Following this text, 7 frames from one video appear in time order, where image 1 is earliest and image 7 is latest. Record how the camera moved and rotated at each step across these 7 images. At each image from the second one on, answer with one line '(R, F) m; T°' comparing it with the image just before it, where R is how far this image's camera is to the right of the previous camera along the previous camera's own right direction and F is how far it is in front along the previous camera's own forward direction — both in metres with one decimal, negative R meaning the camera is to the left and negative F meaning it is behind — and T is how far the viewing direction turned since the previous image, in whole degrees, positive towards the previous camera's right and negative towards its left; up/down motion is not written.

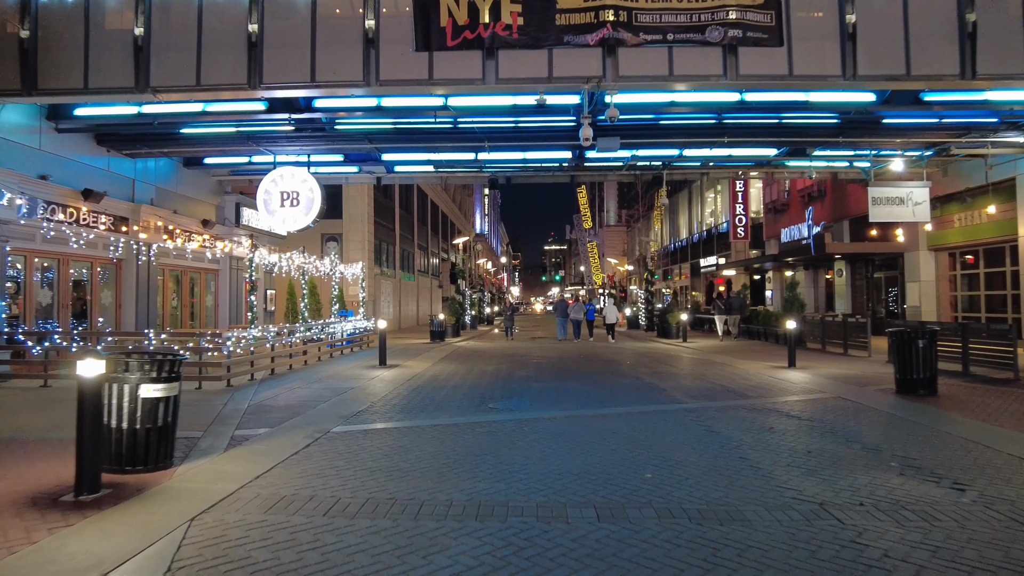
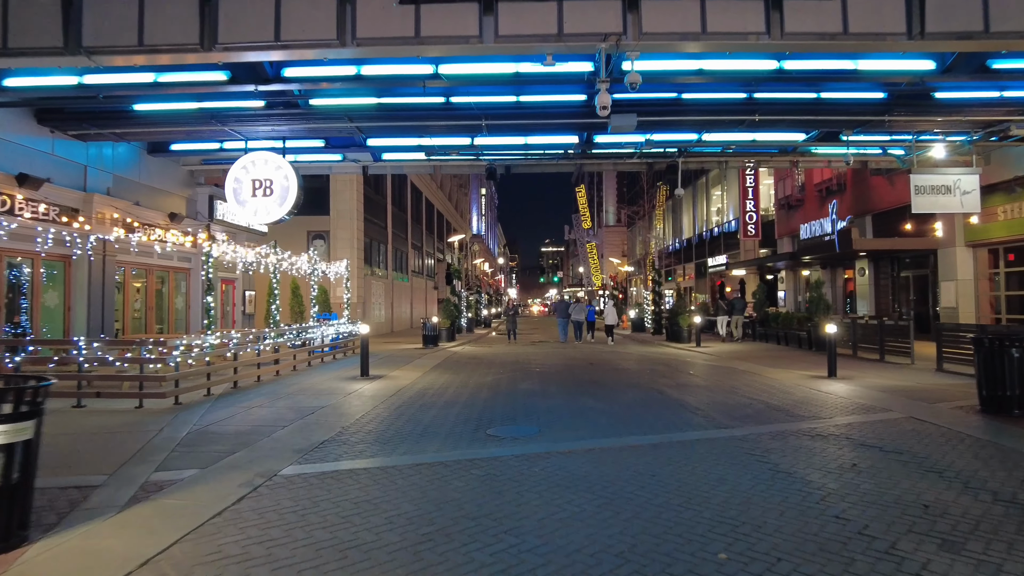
(-0.1, +1.6) m; 0°
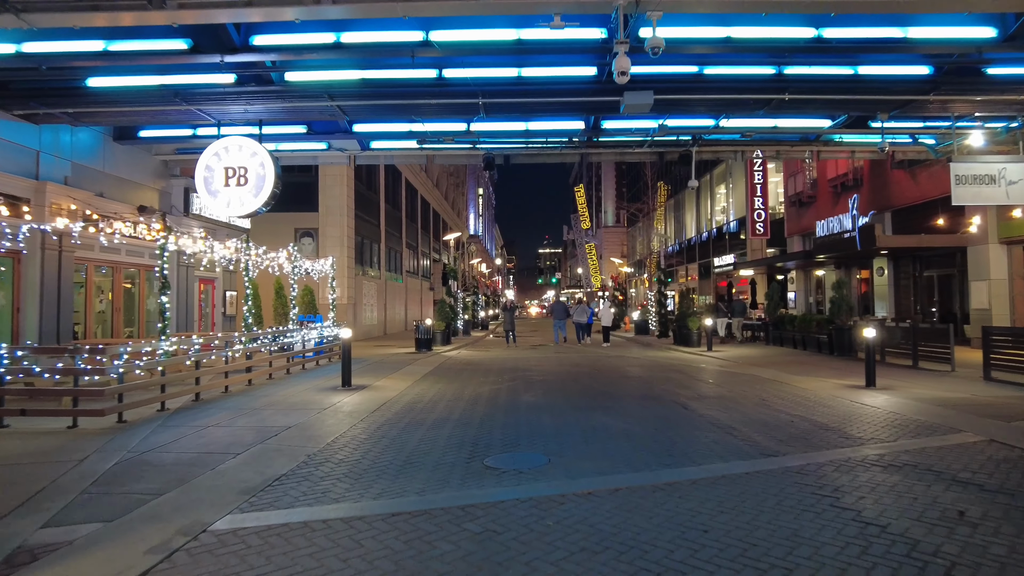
(-0.1, +1.3) m; 0°
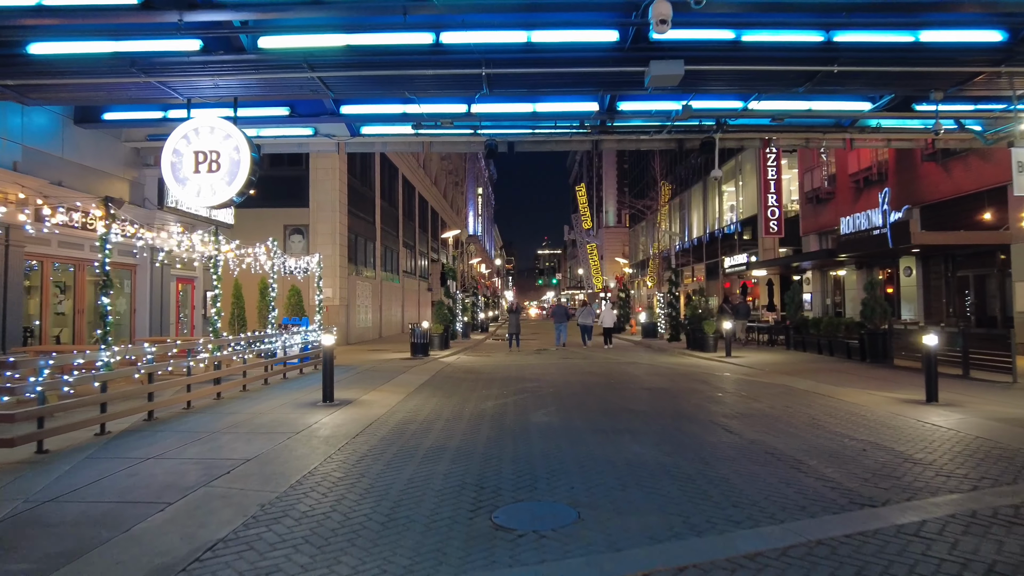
(-0.1, +1.4) m; 0°
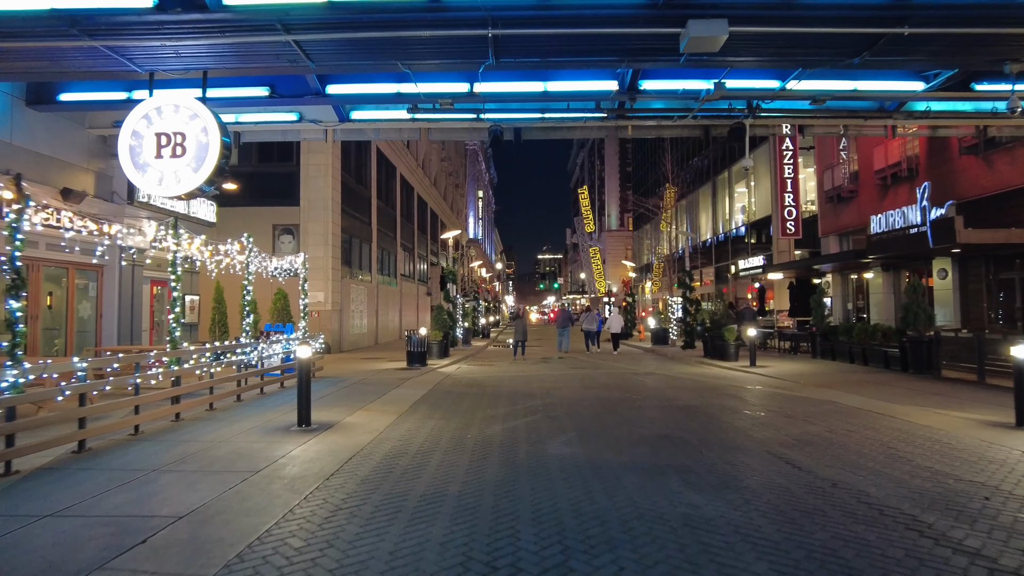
(-0.1, +1.4) m; 0°
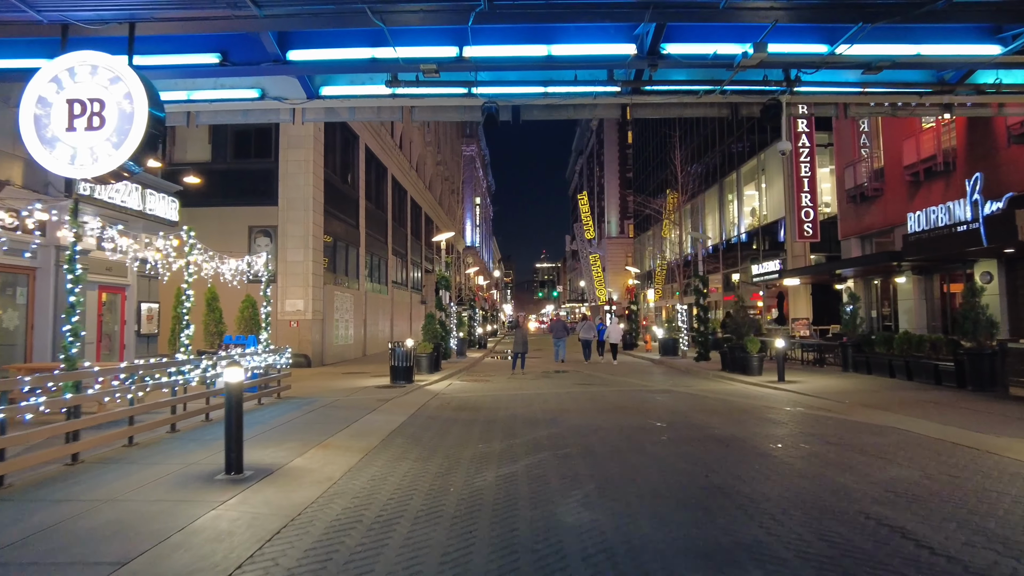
(0.0, +1.8) m; 0°
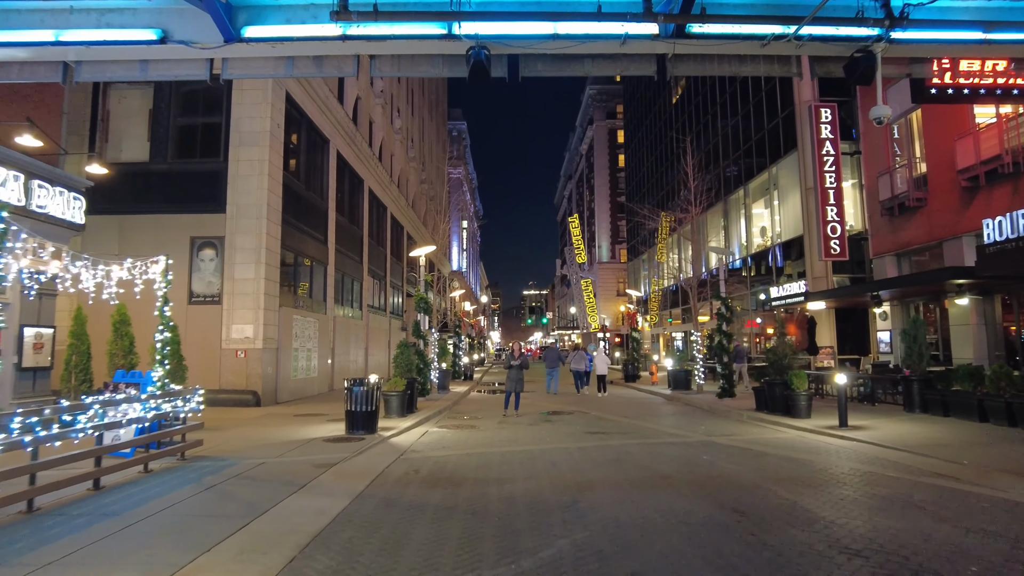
(-0.1, +3.1) m; +1°
